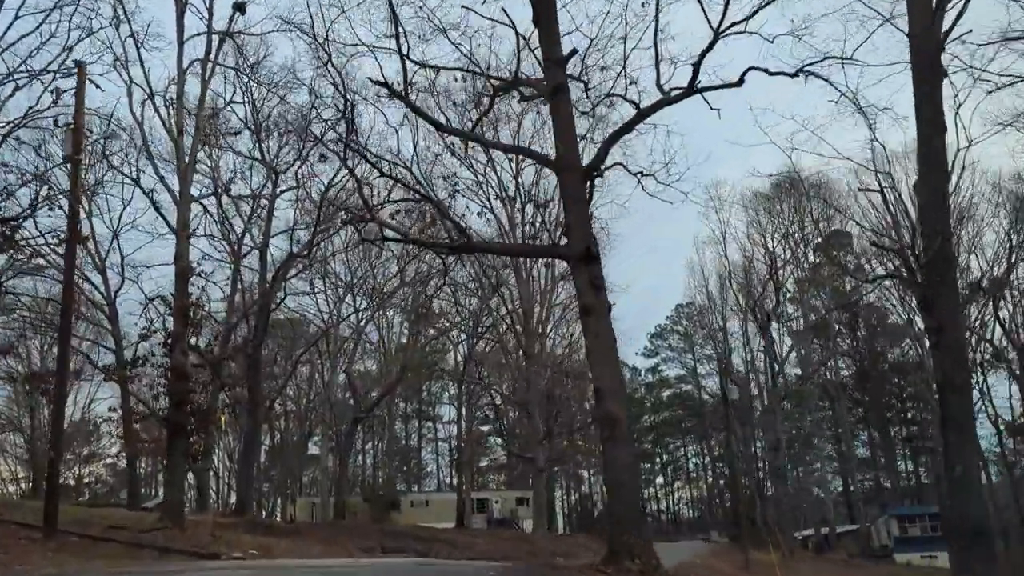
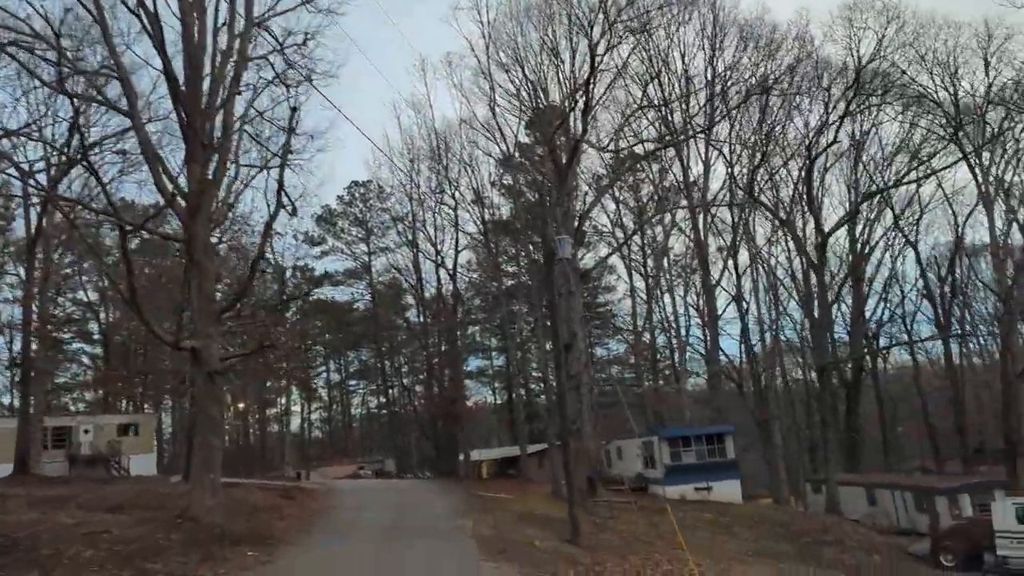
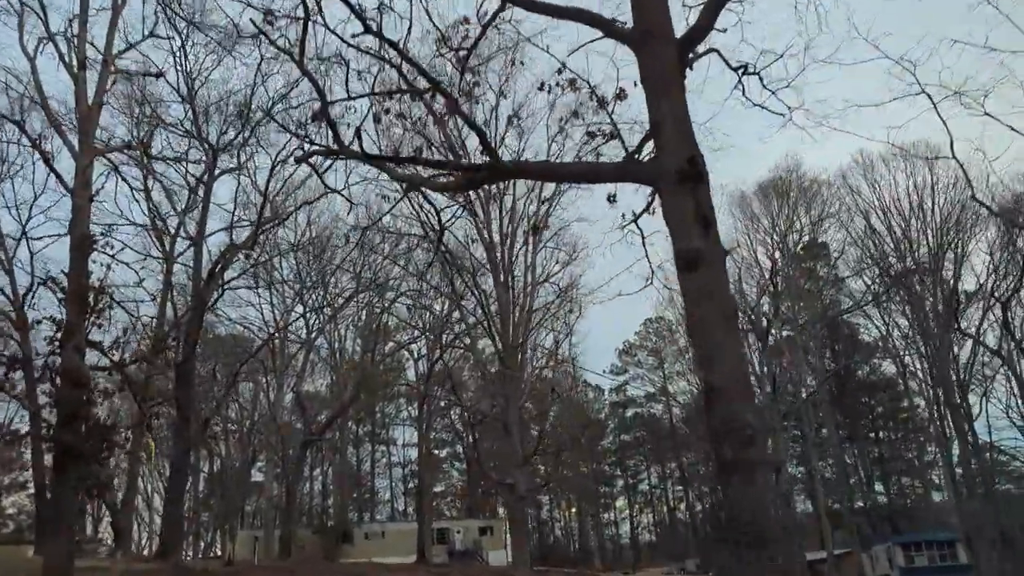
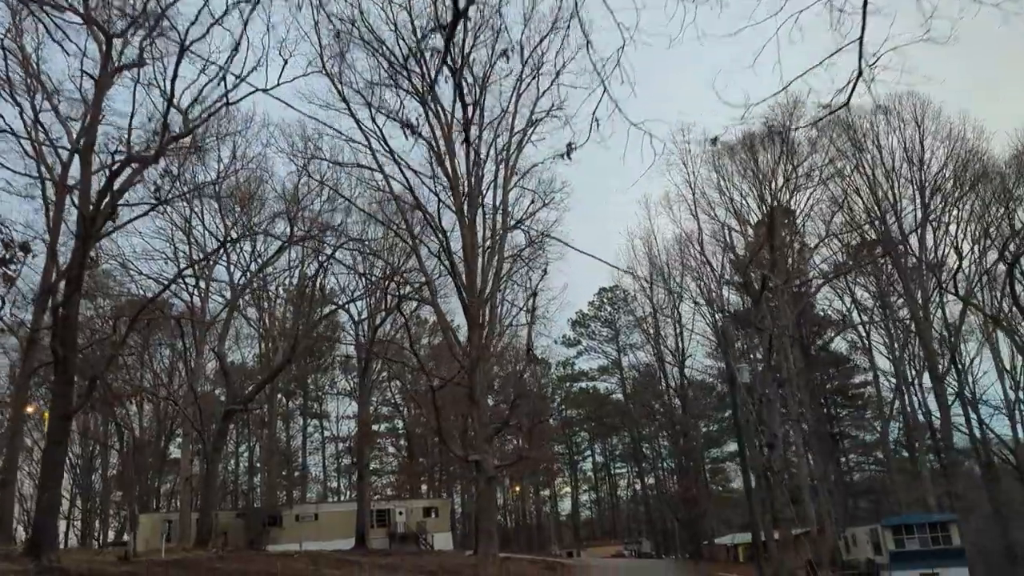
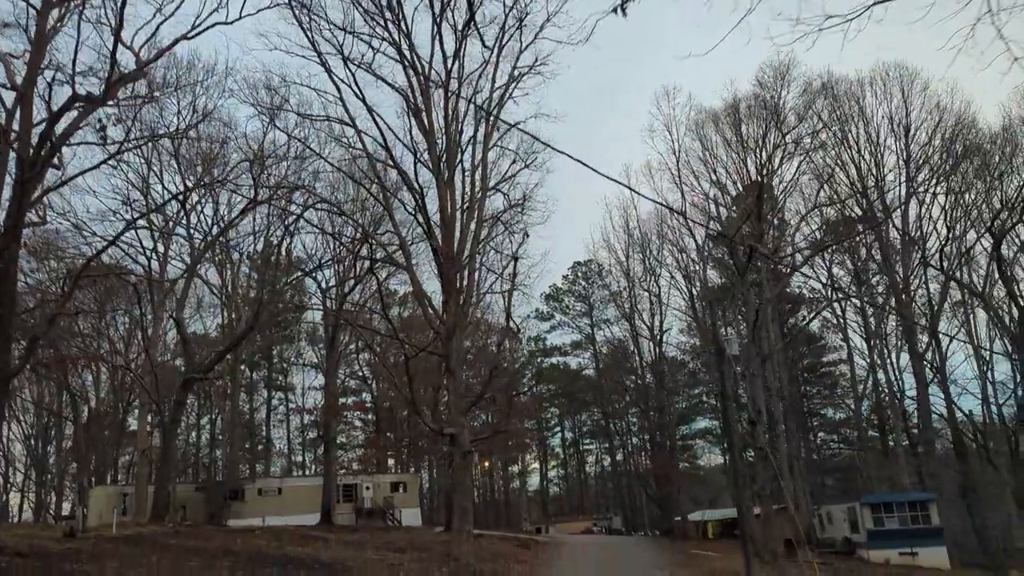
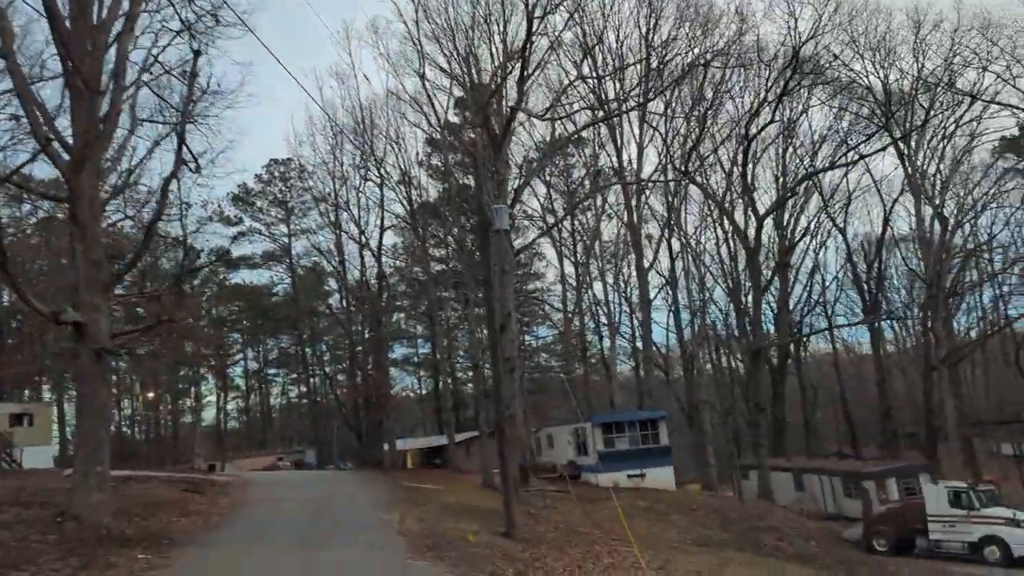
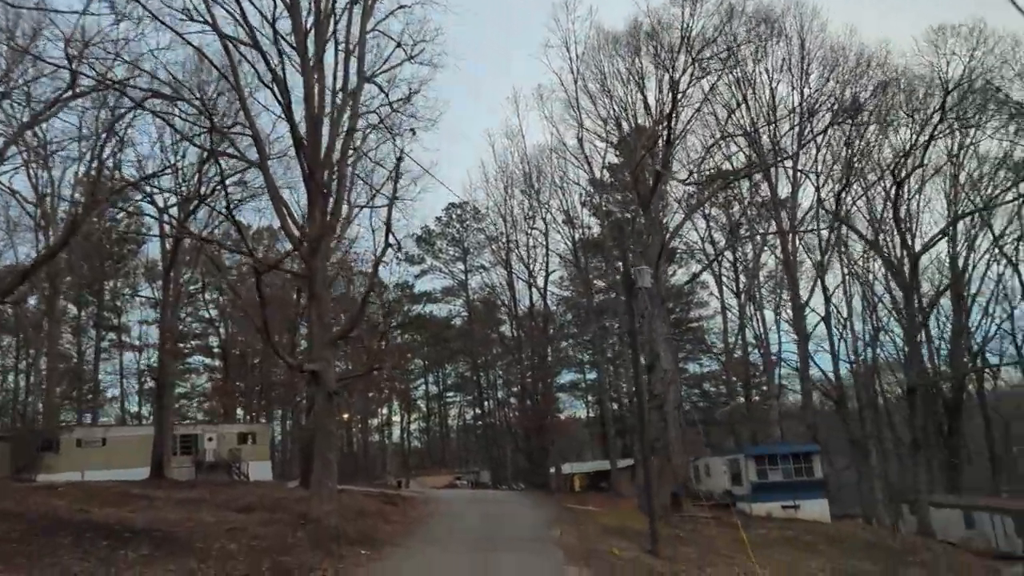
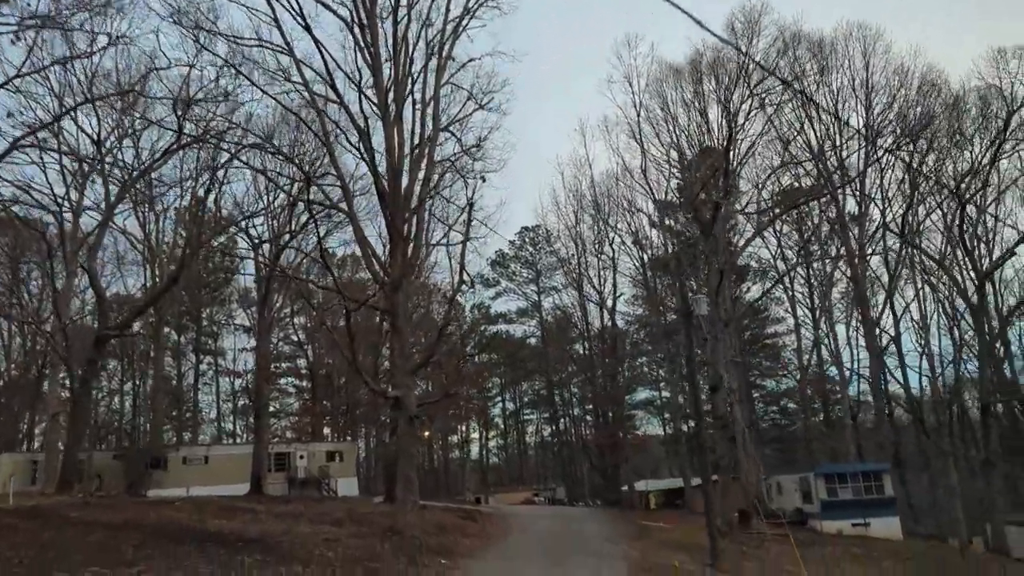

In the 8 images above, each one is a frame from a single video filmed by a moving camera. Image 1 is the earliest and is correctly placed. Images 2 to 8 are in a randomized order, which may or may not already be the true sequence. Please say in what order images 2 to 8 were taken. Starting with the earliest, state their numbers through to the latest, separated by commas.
3, 4, 5, 8, 7, 2, 6
